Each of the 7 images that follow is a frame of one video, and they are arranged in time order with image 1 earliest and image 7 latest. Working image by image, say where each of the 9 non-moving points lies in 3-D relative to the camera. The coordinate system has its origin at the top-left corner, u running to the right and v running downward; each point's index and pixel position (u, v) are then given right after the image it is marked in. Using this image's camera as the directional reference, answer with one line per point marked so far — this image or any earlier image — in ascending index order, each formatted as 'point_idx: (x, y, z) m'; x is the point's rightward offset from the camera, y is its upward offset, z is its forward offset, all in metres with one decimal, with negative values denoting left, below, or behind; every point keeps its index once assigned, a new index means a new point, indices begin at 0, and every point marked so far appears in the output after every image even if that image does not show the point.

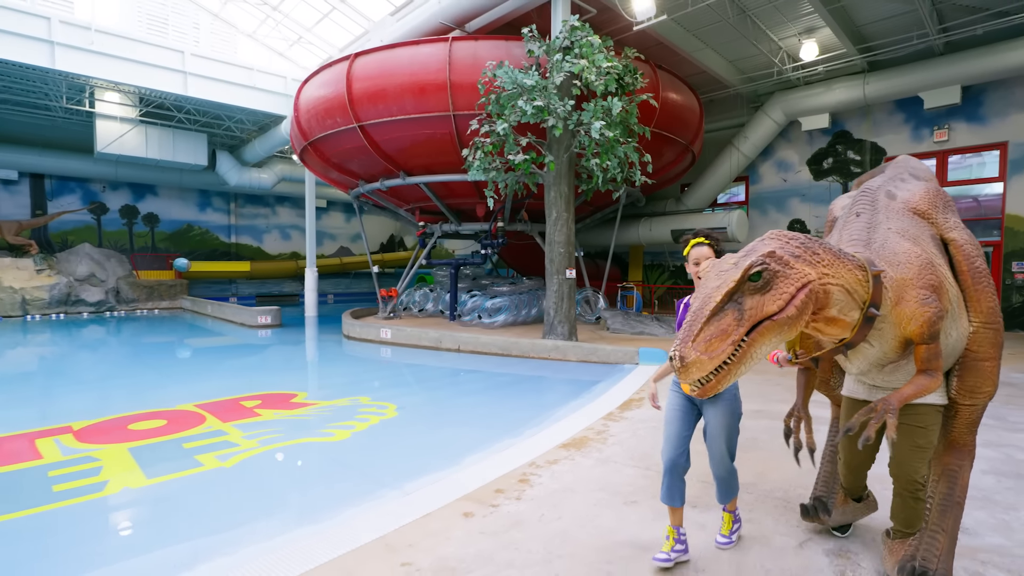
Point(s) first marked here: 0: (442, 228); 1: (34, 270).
0: (-1.4, +1.3, +10.8) m
1: (-13.9, +0.5, +15.3) m
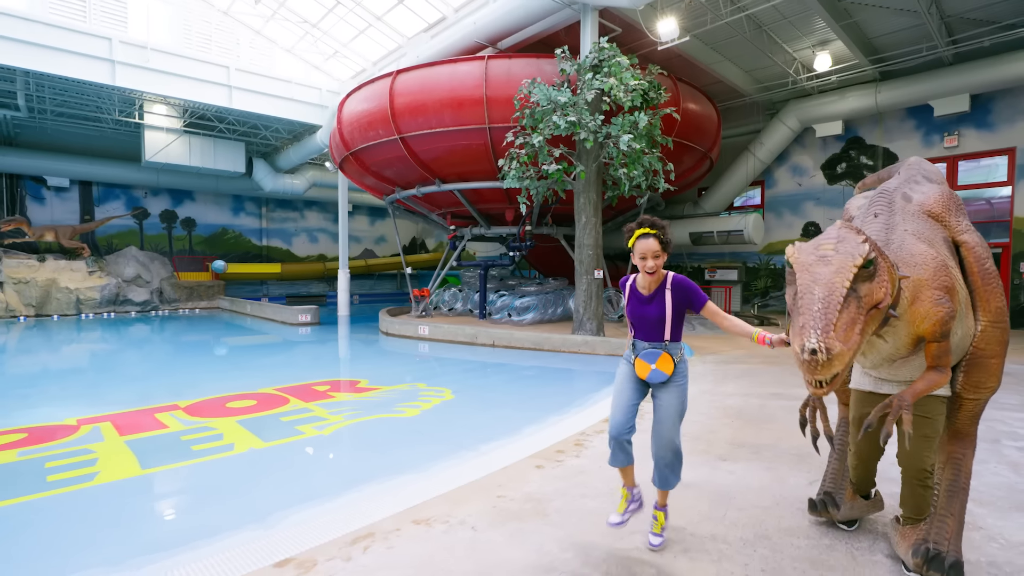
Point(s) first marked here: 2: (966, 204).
0: (-0.8, +1.2, +11.4) m
1: (-13.2, +0.5, +16.3) m
2: (+9.5, +1.8, +11.0) m
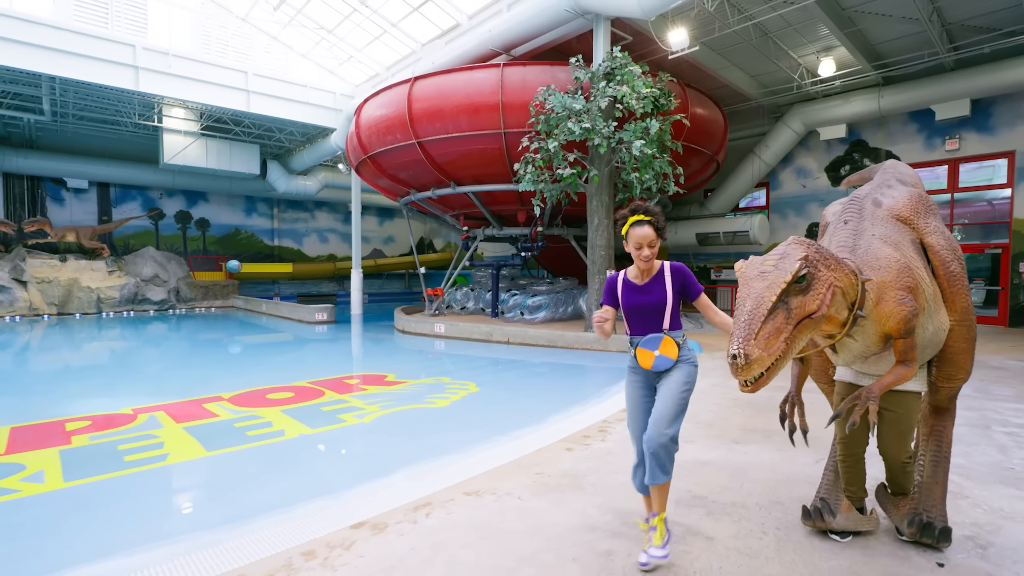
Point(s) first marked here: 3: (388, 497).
0: (-0.6, +1.3, +11.8) m
1: (-12.9, +0.5, +16.7) m
2: (+9.8, +1.8, +11.2) m
3: (-0.7, -1.2, +3.0) m
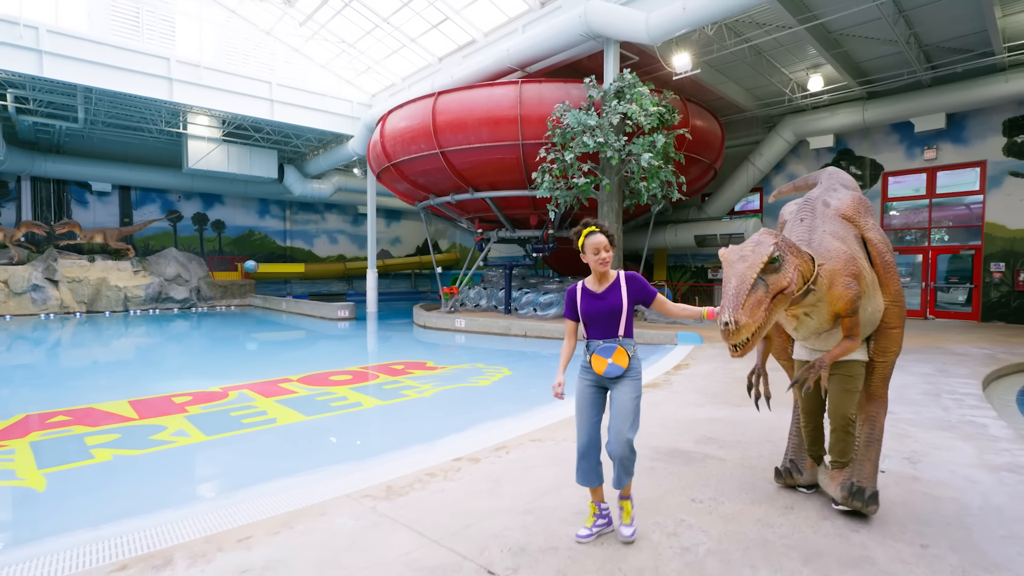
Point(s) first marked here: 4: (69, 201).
0: (-0.3, +1.3, +12.6) m
1: (-12.6, +0.6, +17.4) m
2: (+10.1, +1.8, +12.2) m
3: (-0.3, -1.1, +3.9) m
4: (-15.1, +3.0, +17.9) m
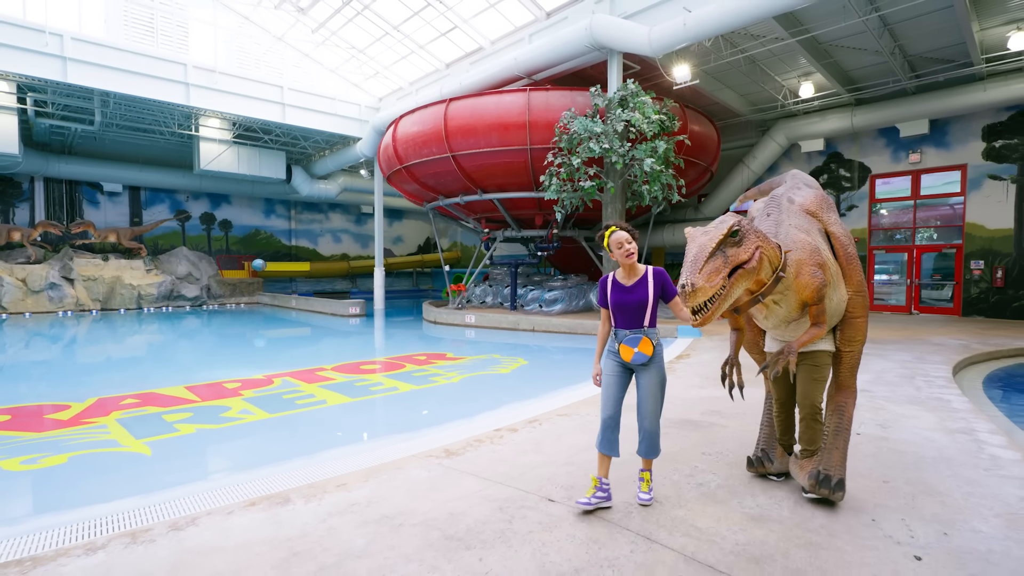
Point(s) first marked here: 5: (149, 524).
0: (-0.1, +1.4, +13.2) m
1: (-12.5, +0.6, +17.8) m
2: (+10.3, +1.9, +12.9) m
3: (-0.1, -1.1, +4.4) m
4: (-15.0, +3.0, +18.3) m
5: (-1.7, -1.1, +2.5) m
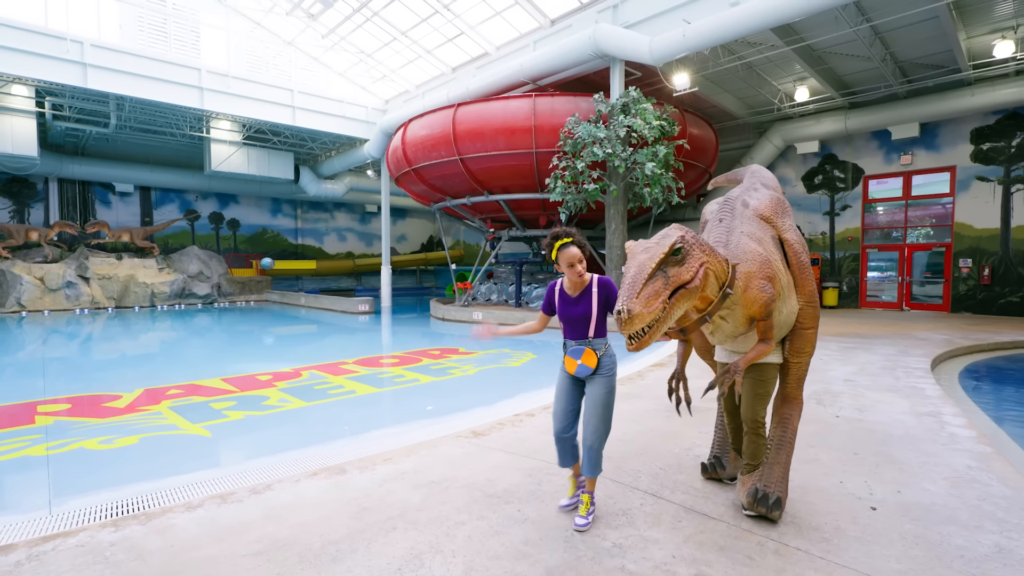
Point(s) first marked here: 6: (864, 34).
0: (0.0, +1.4, +13.6) m
1: (-12.4, +0.7, +18.2) m
2: (+10.4, +2.0, +13.3) m
3: (+0.1, -1.1, +4.9) m
4: (-14.9, +3.1, +18.7) m
5: (-1.6, -1.1, +3.0) m
6: (+6.8, +4.9, +10.2) m
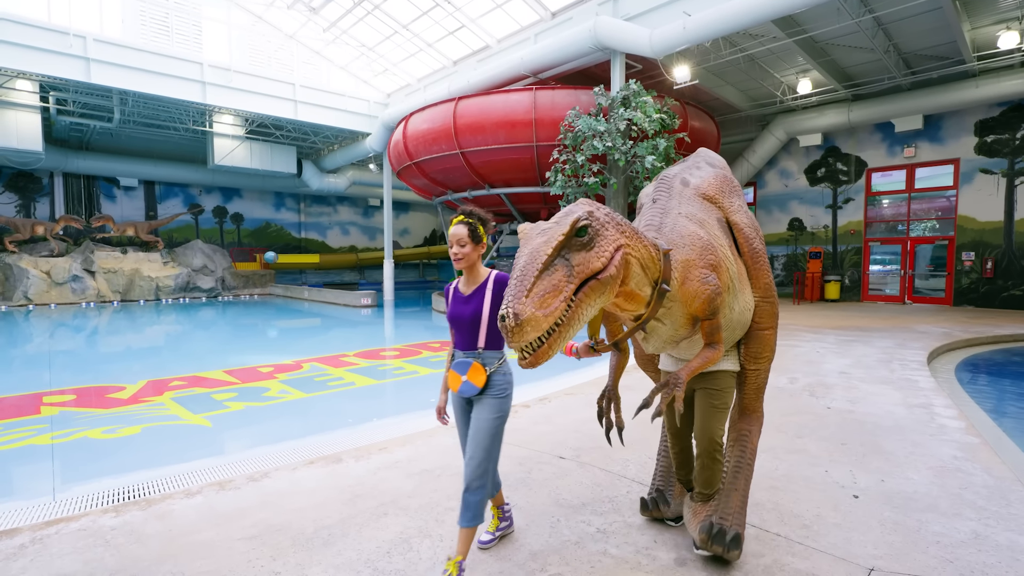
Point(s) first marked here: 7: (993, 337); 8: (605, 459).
0: (0.0, +1.6, +13.6) m
1: (-12.3, +0.9, +18.4) m
2: (+10.4, +2.2, +13.3) m
3: (0.0, -1.0, +4.9) m
4: (-14.8, +3.3, +18.8) m
5: (-1.6, -1.1, +3.0) m
6: (+6.8, +5.1, +10.1) m
7: (+6.9, -0.7, +7.5) m
8: (+0.5, -1.0, +3.0) m
